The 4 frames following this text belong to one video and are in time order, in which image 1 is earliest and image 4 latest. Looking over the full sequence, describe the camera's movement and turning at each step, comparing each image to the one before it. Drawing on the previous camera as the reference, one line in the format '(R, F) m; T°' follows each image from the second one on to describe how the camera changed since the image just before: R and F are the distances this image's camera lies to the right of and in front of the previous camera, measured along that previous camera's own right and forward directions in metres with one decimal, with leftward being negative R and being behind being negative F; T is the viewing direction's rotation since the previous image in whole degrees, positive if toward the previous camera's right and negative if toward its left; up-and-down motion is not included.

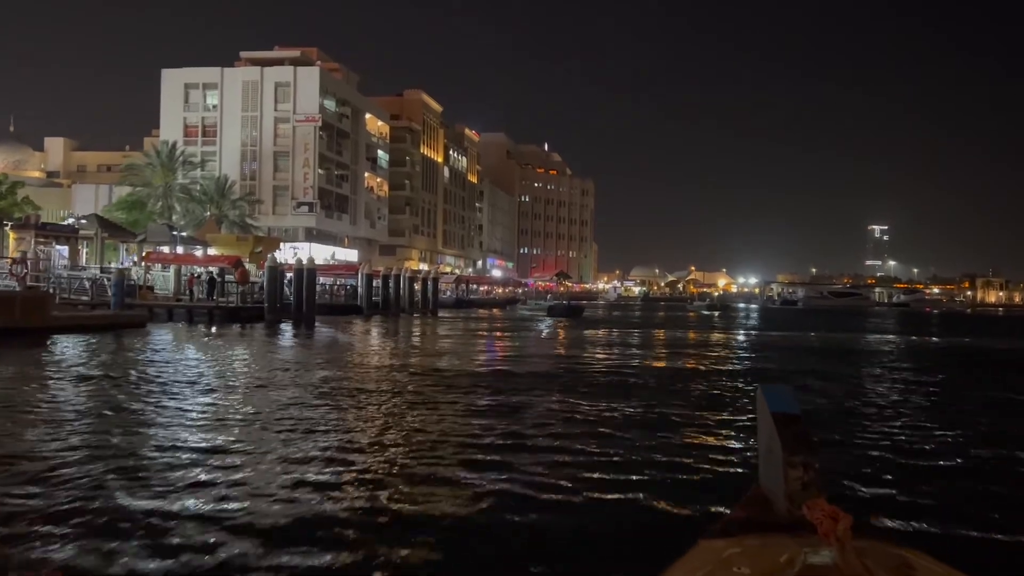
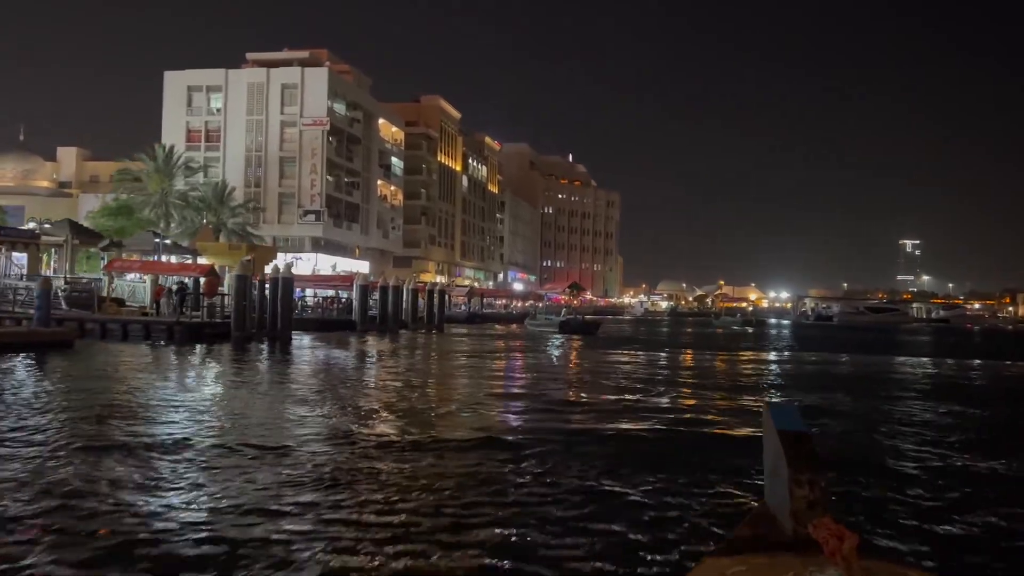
(+0.3, +3.3) m; -2°
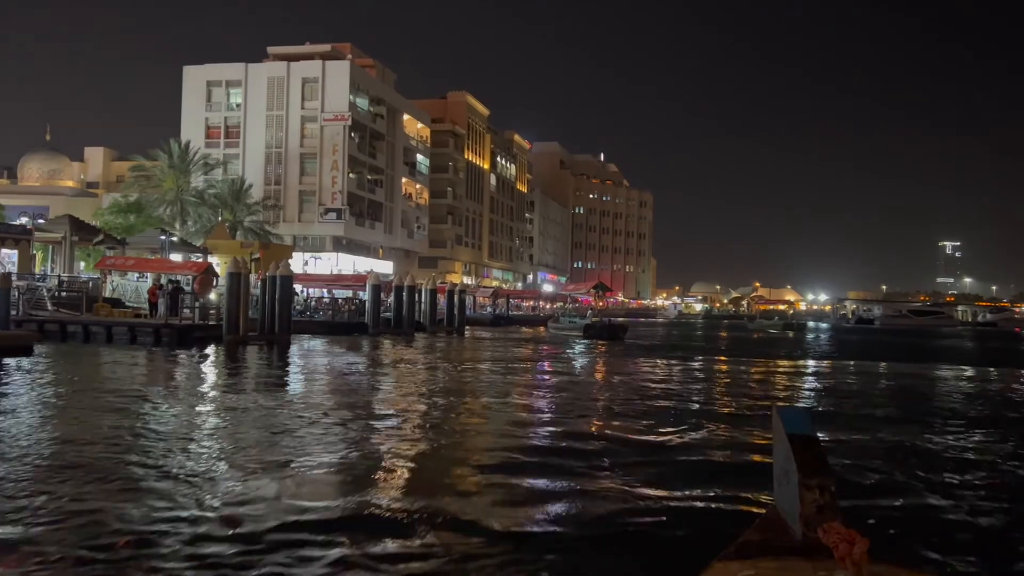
(+0.2, +2.0) m; -2°
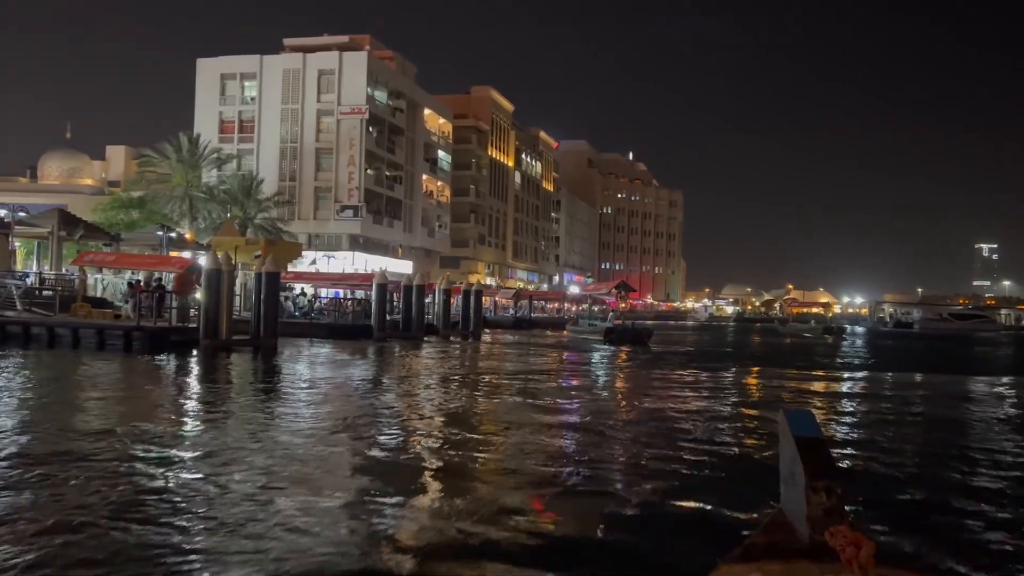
(+0.2, +2.1) m; -2°
